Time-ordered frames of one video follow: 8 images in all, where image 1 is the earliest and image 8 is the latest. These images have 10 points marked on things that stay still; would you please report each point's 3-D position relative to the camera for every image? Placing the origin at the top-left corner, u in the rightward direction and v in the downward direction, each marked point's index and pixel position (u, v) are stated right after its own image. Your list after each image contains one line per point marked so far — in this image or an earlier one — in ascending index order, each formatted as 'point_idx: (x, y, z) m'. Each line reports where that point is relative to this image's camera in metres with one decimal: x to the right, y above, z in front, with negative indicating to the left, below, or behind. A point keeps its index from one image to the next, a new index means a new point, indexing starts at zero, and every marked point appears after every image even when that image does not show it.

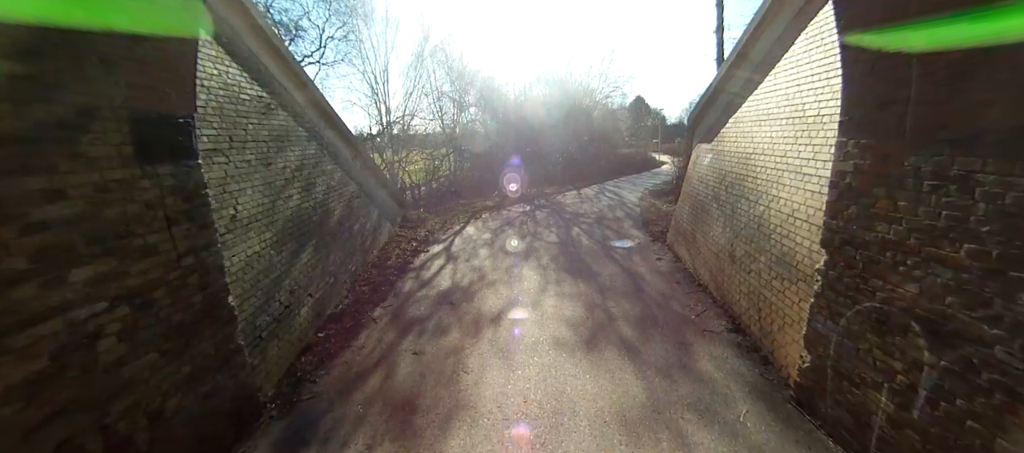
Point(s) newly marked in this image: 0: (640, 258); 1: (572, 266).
0: (+2.9, -0.7, +6.4) m
1: (+1.3, -0.8, +6.0) m
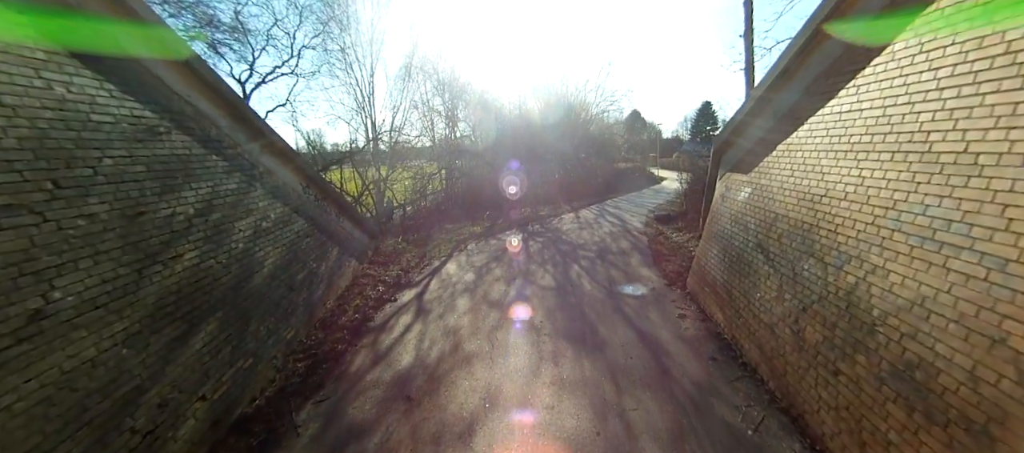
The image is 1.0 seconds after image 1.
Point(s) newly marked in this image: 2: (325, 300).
0: (+2.6, -1.6, +5.1) m
1: (+1.0, -1.7, +4.7) m
2: (-3.7, -1.4, +5.5) m
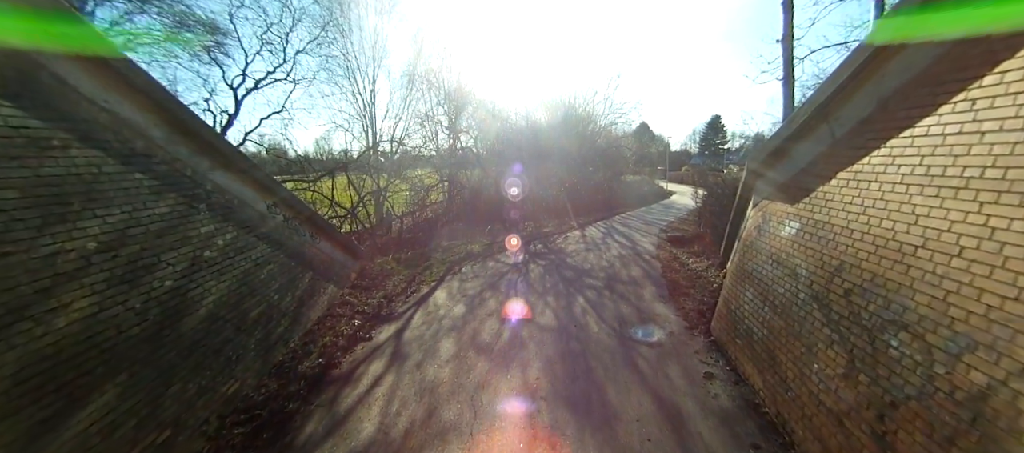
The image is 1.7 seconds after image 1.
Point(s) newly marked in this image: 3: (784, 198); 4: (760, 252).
0: (+2.5, -2.2, +4.2) m
1: (+0.9, -2.2, +3.8) m
2: (-3.8, -1.9, +4.8) m
3: (+4.2, +0.5, +4.4) m
4: (+3.8, -0.3, +4.4) m
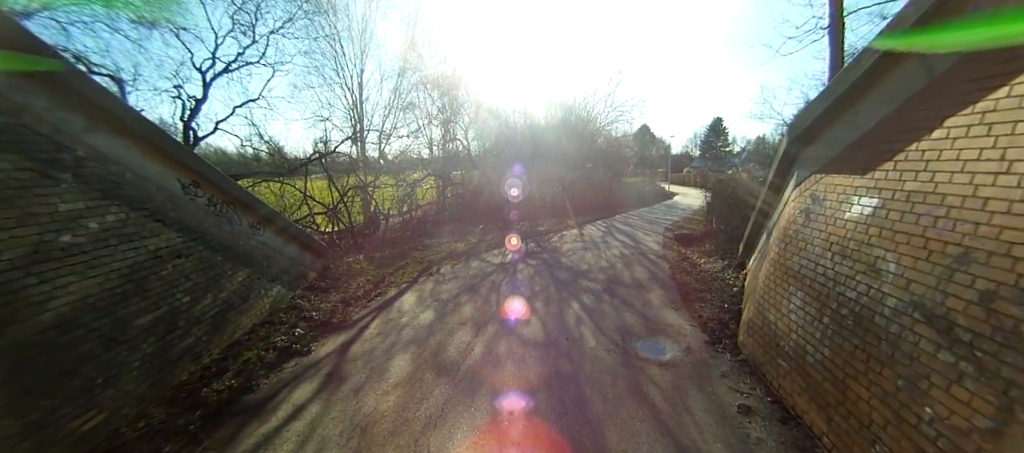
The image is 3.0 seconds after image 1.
0: (+2.1, -2.0, +3.1) m
1: (+0.5, -2.0, +2.8) m
2: (-4.2, -1.6, +3.7) m
3: (+3.8, +0.7, +3.4) m
4: (+3.5, -0.2, +3.3) m
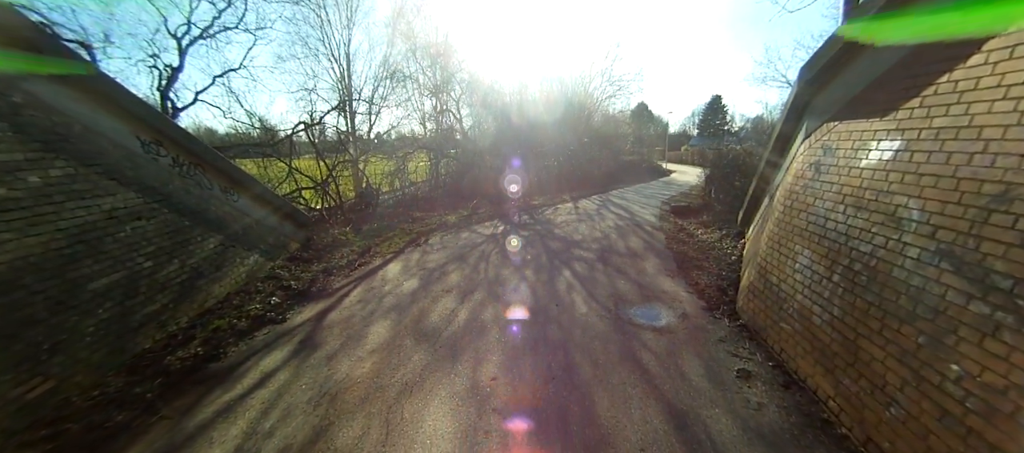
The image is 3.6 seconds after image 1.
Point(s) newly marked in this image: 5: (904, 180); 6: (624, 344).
0: (+2.0, -1.5, +2.9) m
1: (+0.4, -1.5, +2.6) m
2: (-4.3, -1.1, +3.5) m
3: (+3.7, +1.2, +3.0) m
4: (+3.3, +0.3, +3.0) m
5: (+3.1, +0.4, +2.3) m
6: (+1.3, -1.4, +3.3) m
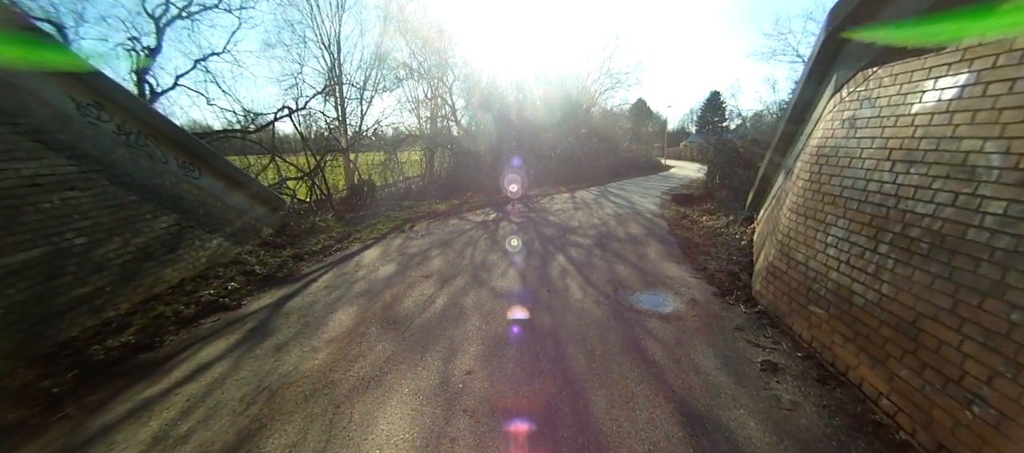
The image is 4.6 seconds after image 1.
0: (+1.8, -1.2, +2.5) m
1: (+0.2, -1.2, +2.1) m
2: (-4.5, -0.8, +3.0) m
3: (+3.5, +1.4, +2.5) m
4: (+3.1, +0.6, +2.6) m
5: (+2.9, +0.7, +1.8) m
6: (+1.1, -1.1, +2.9) m
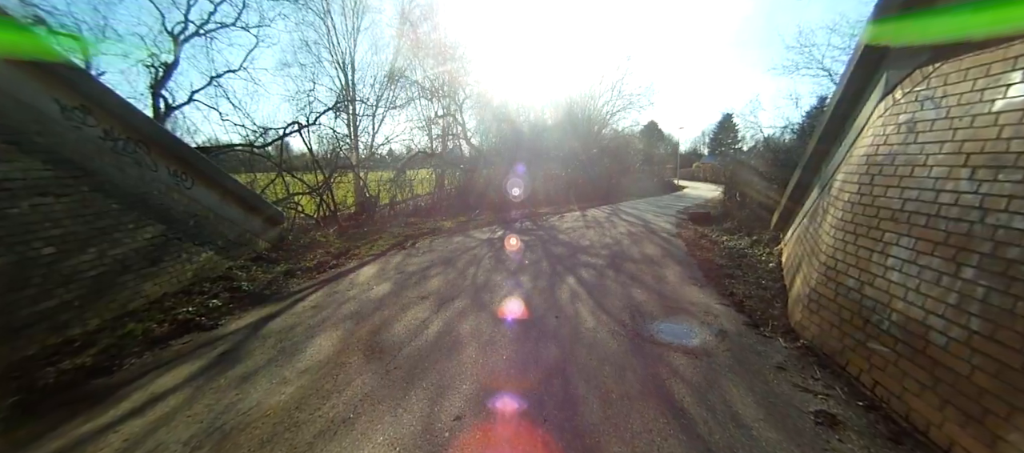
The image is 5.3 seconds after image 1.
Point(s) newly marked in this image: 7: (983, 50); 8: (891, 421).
0: (+1.8, -1.3, +2.0) m
1: (+0.2, -1.3, +1.7) m
2: (-4.5, -0.9, +2.8) m
3: (+3.5, +1.3, +2.2) m
4: (+3.2, +0.4, +2.2) m
5: (+2.9, +0.5, +1.4) m
6: (+1.1, -1.2, +2.5) m
7: (+3.5, +1.2, +2.2) m
8: (+2.6, -1.3, +1.9) m
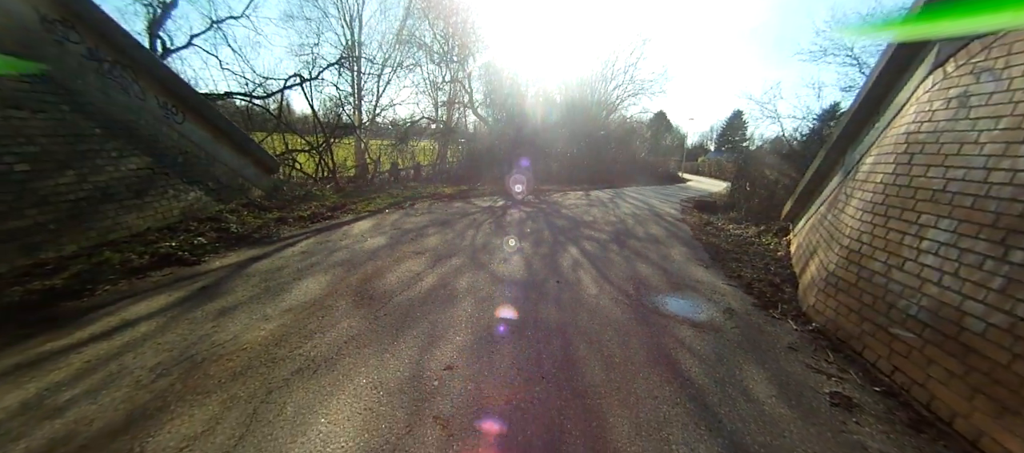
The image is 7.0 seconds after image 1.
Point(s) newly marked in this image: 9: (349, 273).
0: (+1.8, -1.1, +1.9) m
1: (+0.1, -1.0, +1.6) m
2: (-4.5, -0.1, +2.6) m
3: (+3.7, +1.4, +1.9) m
4: (+3.3, +0.6, +2.0) m
5: (+3.1, +0.6, +1.2) m
6: (+1.1, -0.9, +2.3) m
7: (+3.7, +1.3, +1.9) m
8: (+2.5, -1.1, +1.8) m
9: (-1.6, -0.5, +2.9) m
